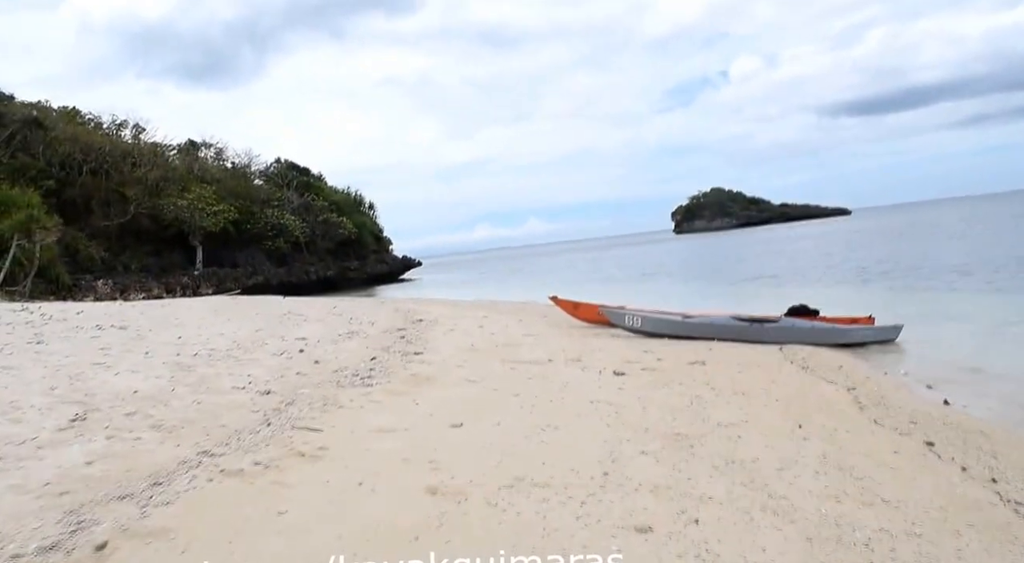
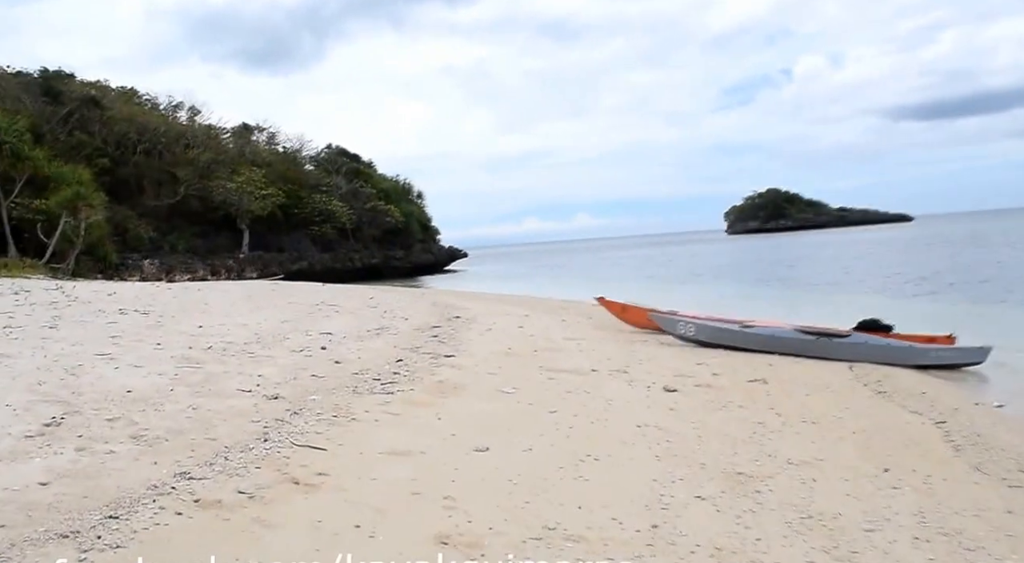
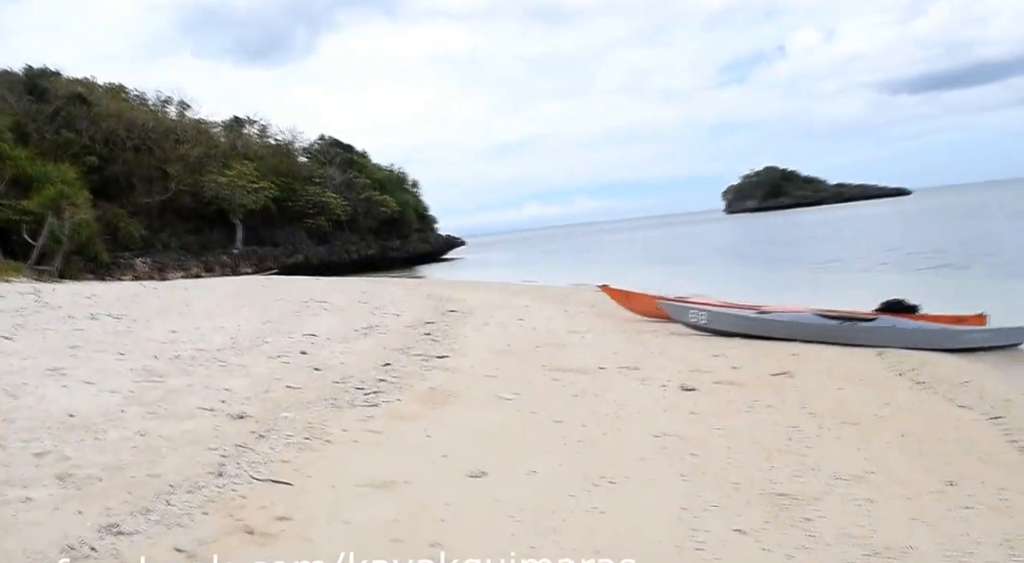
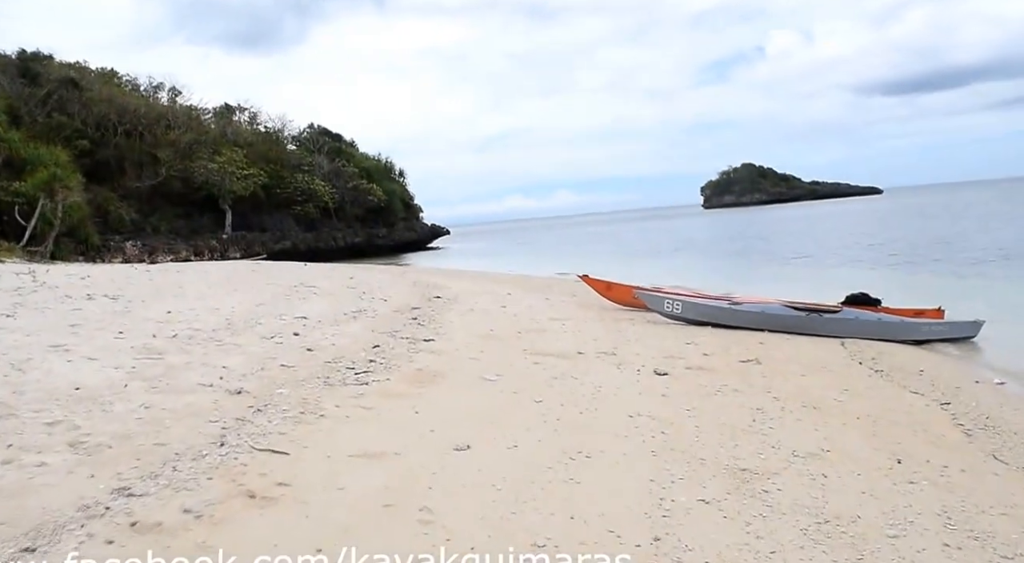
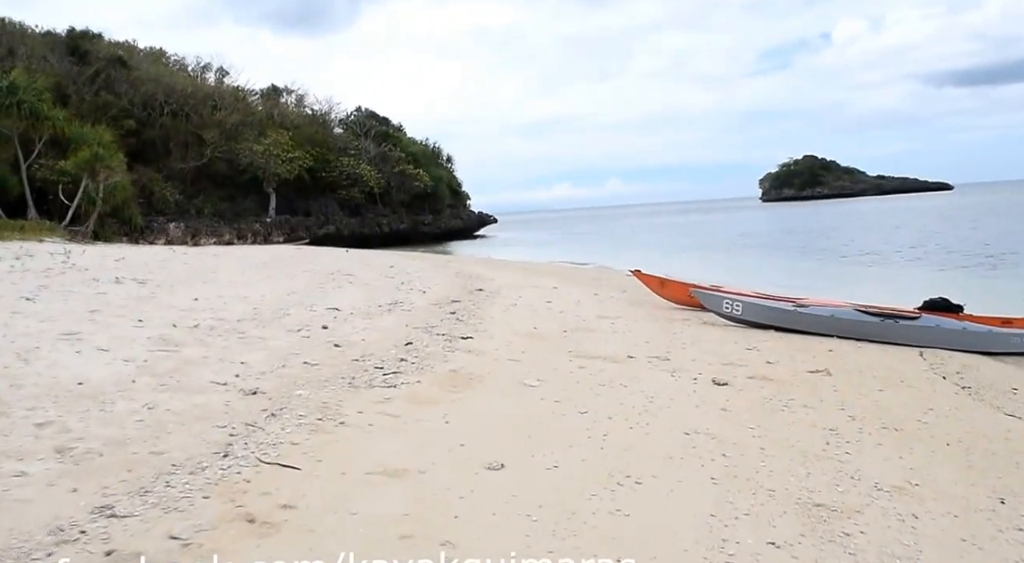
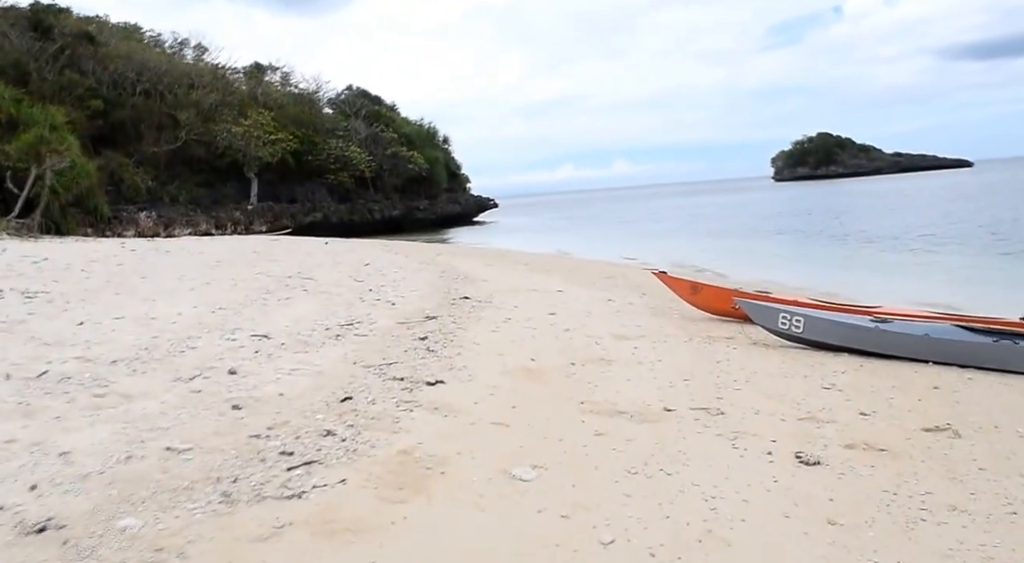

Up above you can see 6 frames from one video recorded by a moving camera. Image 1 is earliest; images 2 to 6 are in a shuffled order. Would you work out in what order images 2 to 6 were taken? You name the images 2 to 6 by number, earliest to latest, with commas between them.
2, 4, 3, 5, 6
